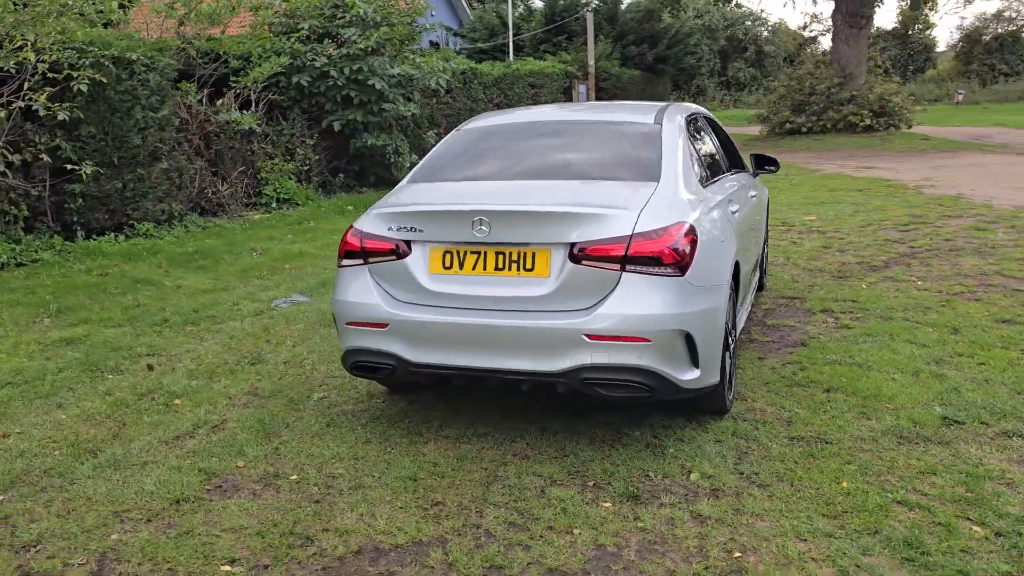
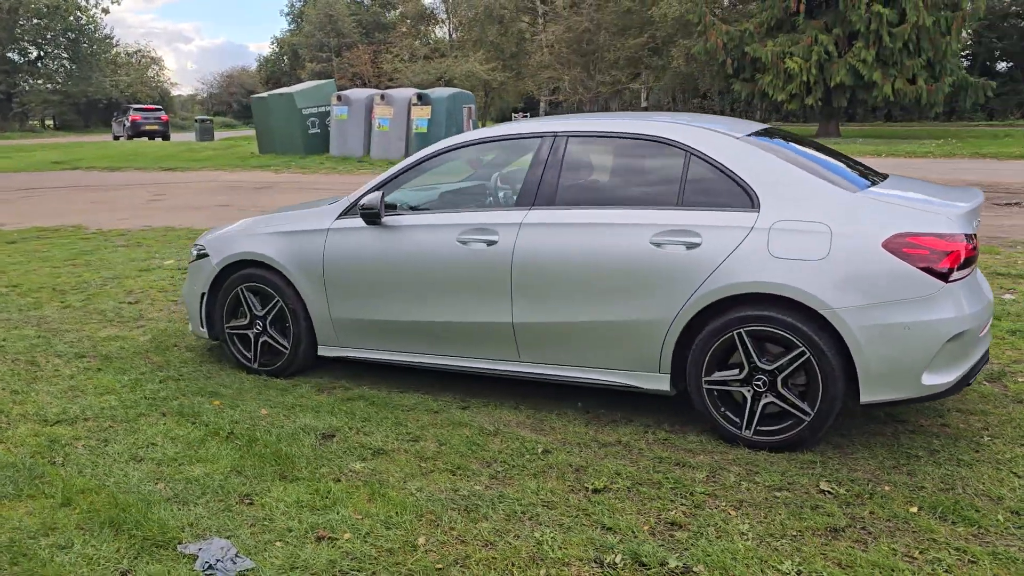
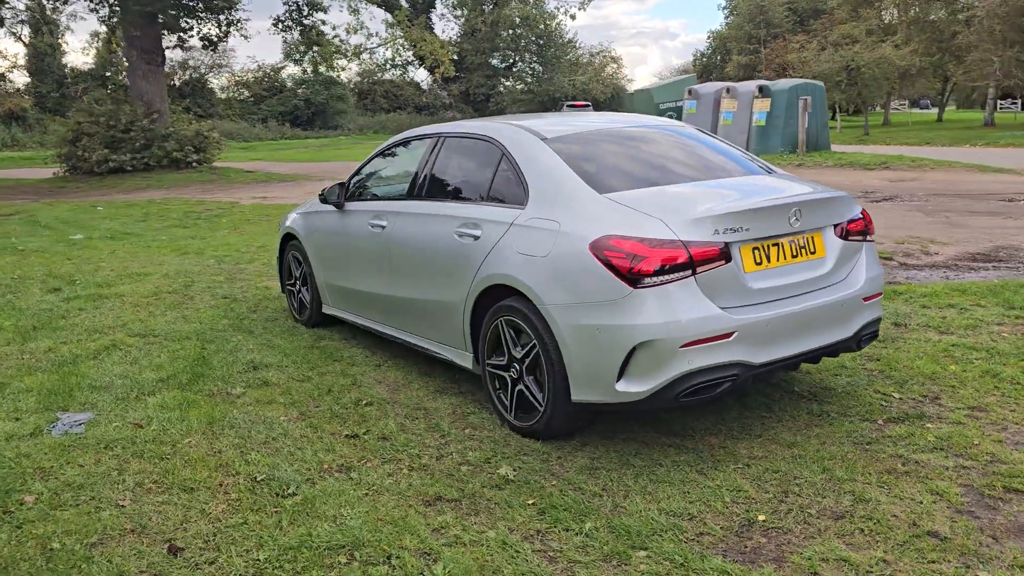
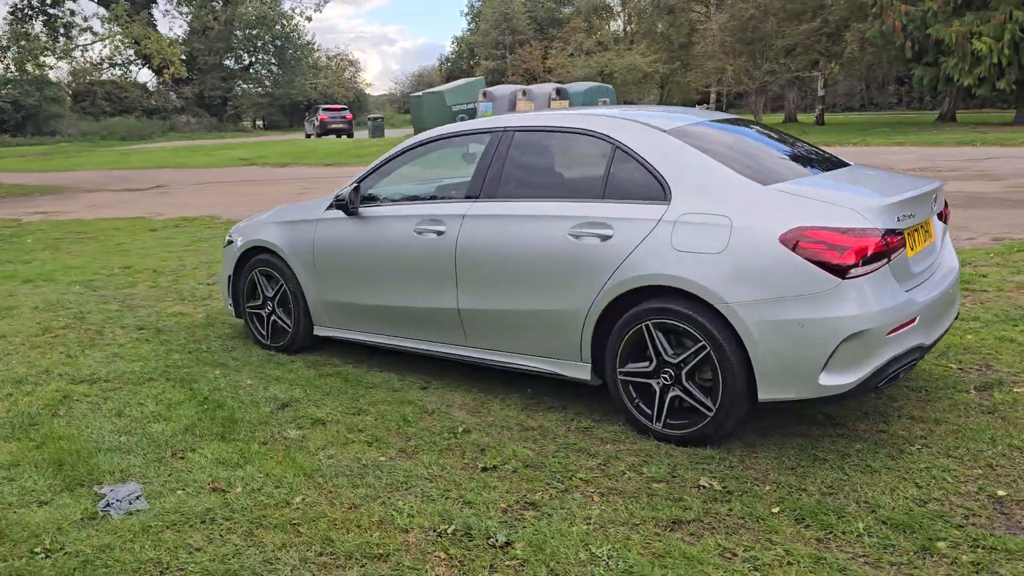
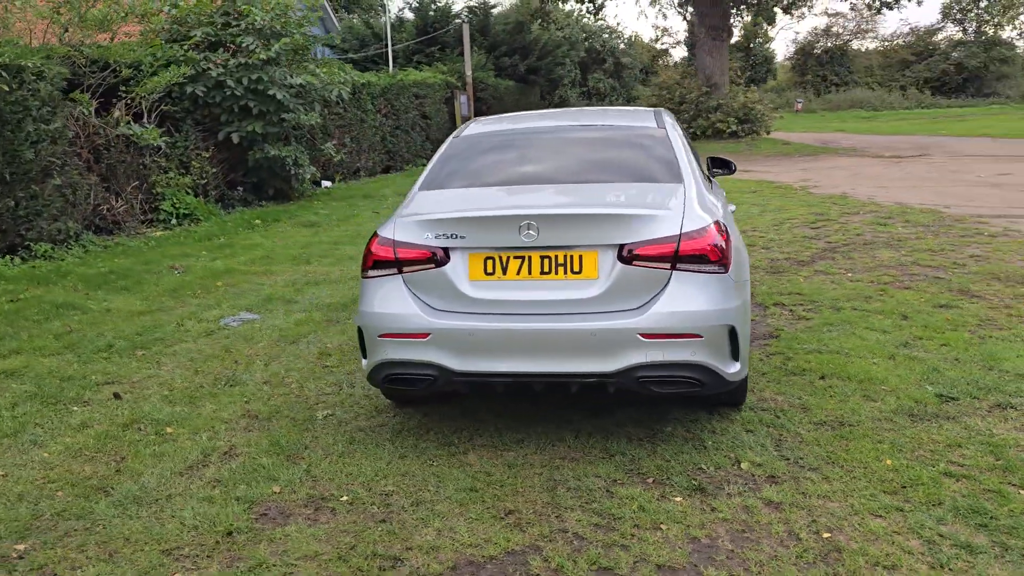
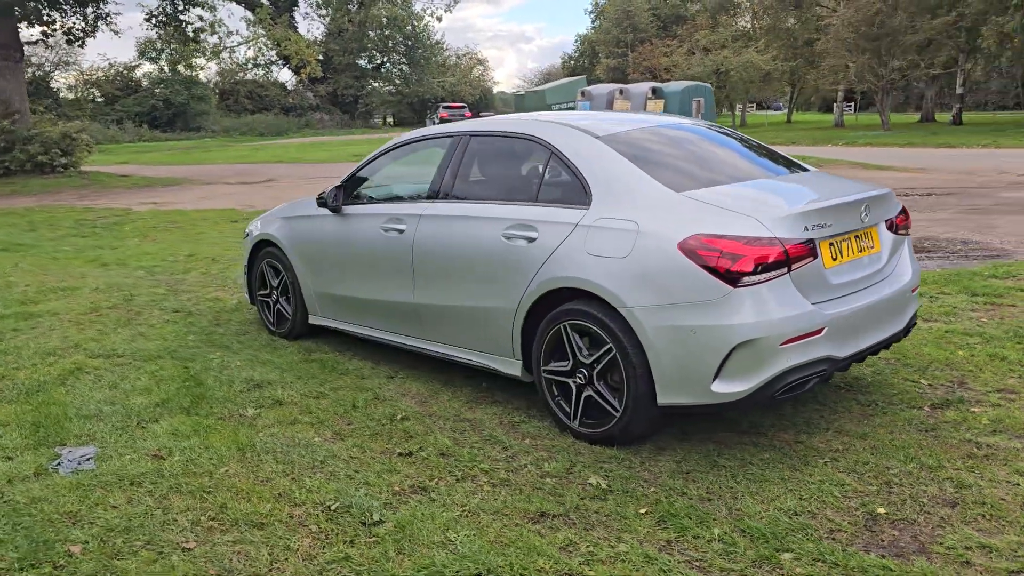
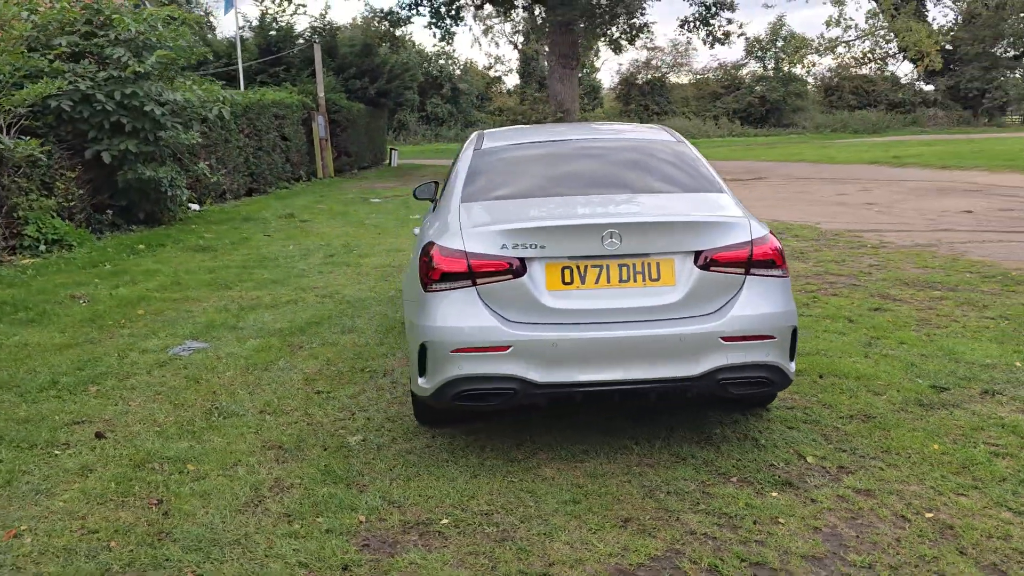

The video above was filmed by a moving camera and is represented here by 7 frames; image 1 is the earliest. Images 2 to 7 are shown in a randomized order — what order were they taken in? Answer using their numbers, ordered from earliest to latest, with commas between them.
5, 7, 3, 6, 4, 2
